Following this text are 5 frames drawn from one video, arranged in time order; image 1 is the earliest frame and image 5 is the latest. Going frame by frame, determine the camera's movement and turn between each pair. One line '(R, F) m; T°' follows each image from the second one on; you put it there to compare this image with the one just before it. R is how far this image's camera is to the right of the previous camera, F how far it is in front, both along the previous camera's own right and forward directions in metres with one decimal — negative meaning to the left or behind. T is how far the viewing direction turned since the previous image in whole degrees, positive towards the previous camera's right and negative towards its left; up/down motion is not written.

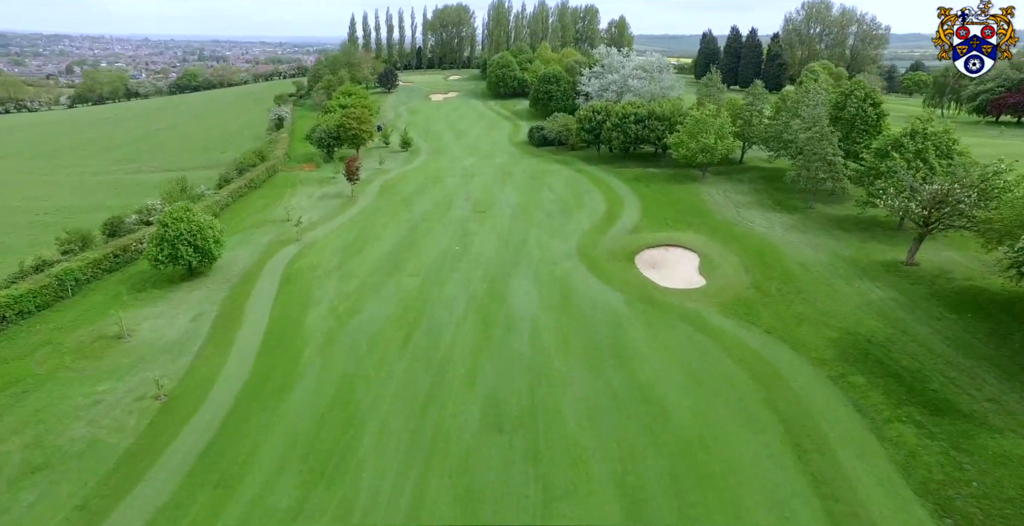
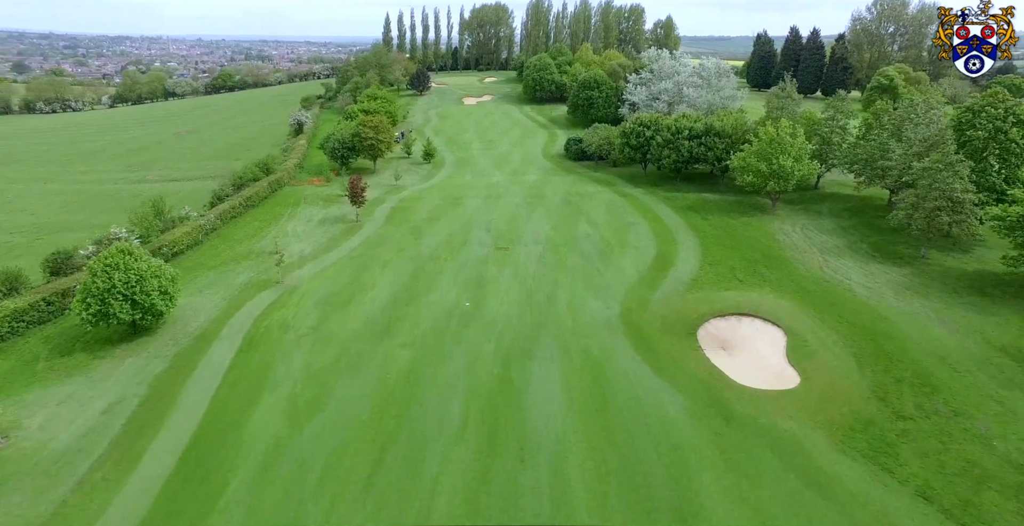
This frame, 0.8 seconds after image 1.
(+0.5, +8.1) m; -4°
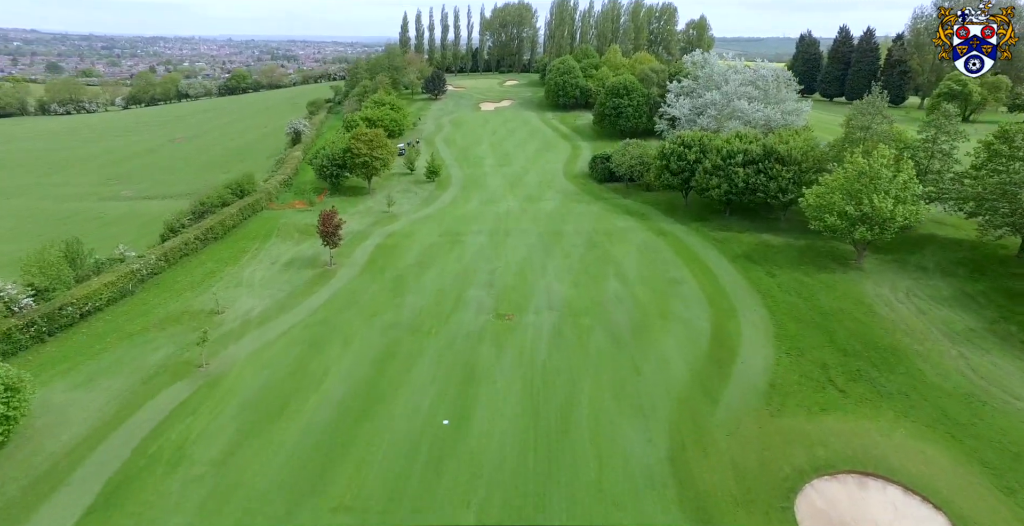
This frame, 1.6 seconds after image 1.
(+0.9, +9.5) m; -2°
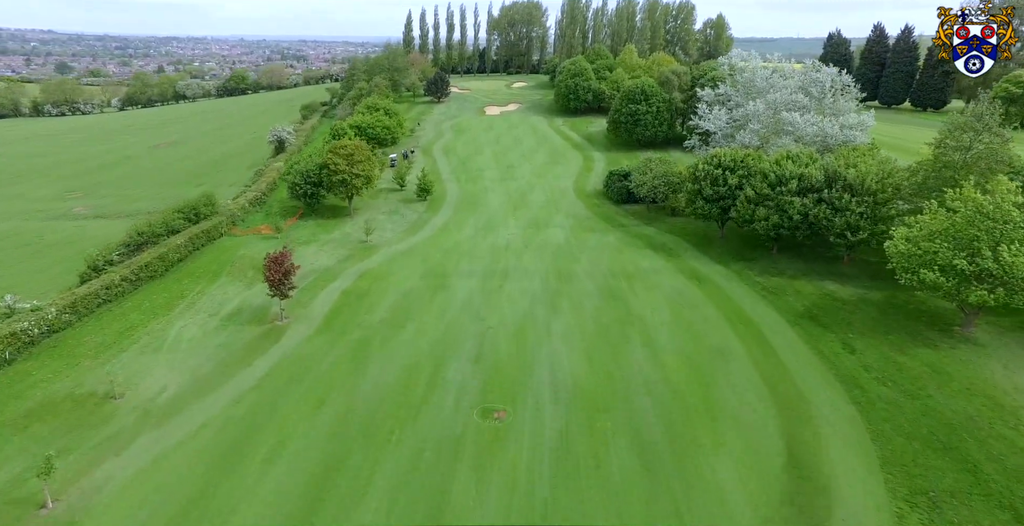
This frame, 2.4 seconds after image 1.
(+0.7, +8.2) m; -1°
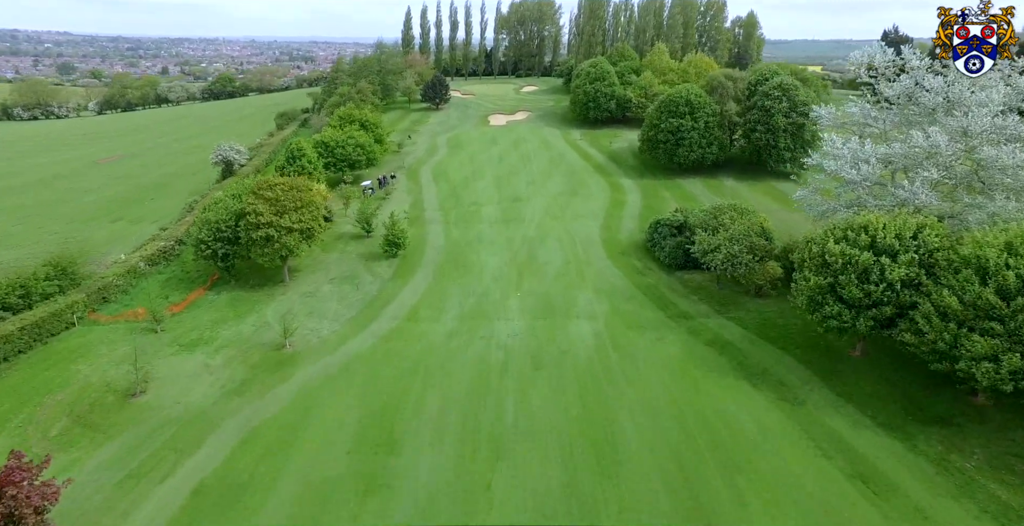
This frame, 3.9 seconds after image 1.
(+0.3, +16.3) m; -1°
